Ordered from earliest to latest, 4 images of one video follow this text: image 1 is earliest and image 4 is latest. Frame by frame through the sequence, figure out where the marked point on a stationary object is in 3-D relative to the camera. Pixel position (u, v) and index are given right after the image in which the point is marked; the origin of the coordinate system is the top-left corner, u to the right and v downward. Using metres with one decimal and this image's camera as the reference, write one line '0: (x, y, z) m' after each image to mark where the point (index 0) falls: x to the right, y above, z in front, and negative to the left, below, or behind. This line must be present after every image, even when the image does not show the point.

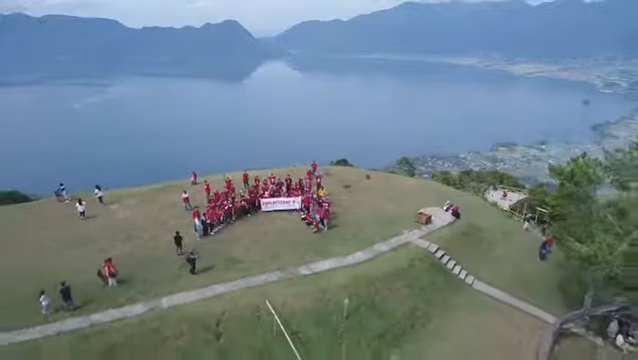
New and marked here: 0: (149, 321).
0: (-30.9, -25.0, +19.9) m
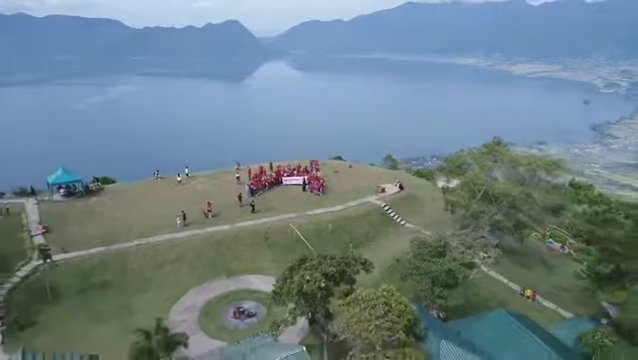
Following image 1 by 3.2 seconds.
0: (-31.8, -18.6, +40.5) m
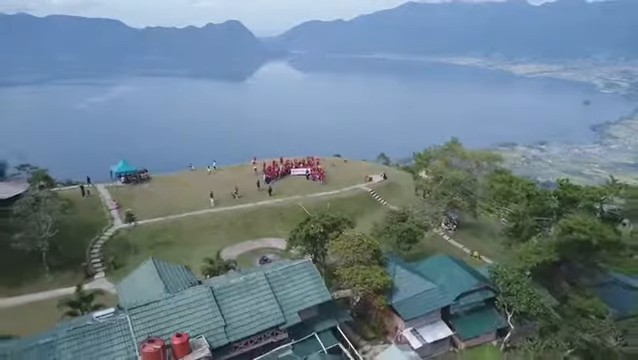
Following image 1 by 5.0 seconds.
0: (-31.6, -13.5, +54.1) m
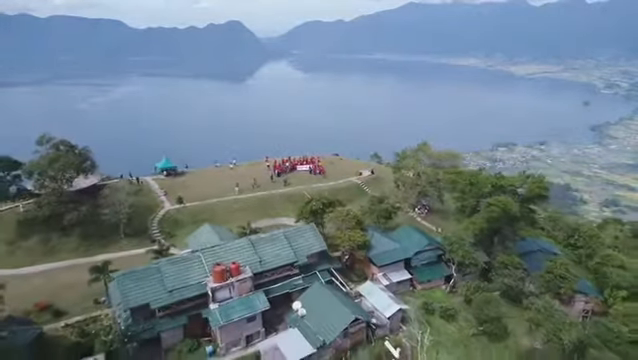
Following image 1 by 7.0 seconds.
0: (-31.4, -9.4, +69.8) m
